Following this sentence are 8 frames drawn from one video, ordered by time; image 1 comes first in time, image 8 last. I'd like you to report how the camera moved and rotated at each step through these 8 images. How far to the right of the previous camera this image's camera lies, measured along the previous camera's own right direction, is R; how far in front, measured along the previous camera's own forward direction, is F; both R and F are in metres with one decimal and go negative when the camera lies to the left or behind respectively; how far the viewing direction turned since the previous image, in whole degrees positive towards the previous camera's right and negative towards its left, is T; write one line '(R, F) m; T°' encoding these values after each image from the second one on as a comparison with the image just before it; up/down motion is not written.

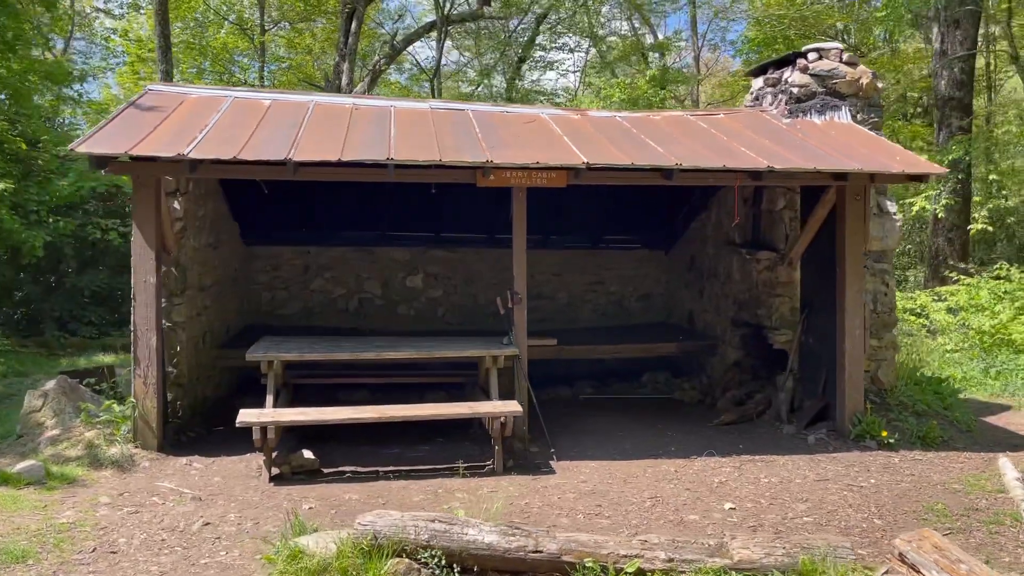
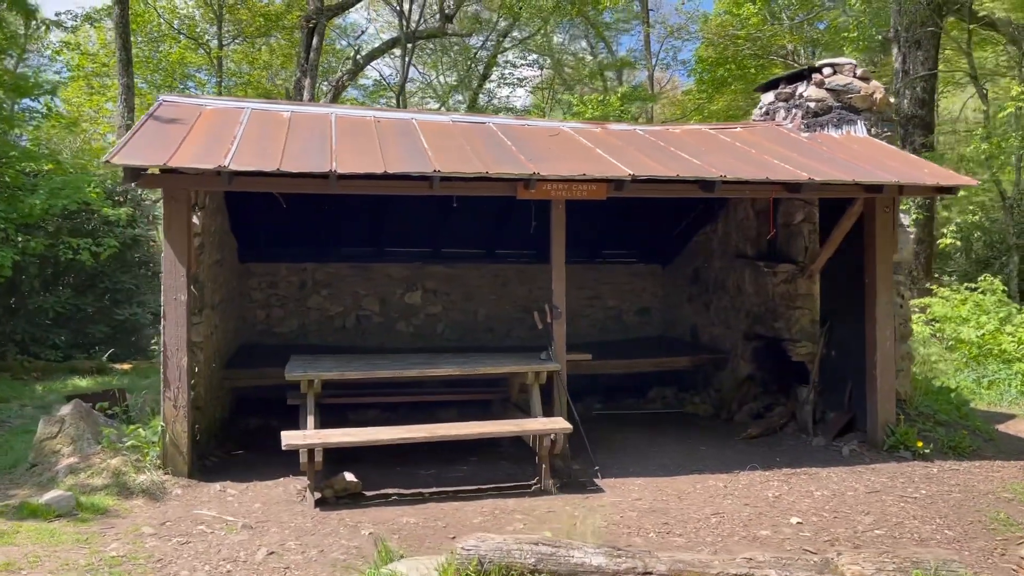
(-0.6, +0.1) m; +4°
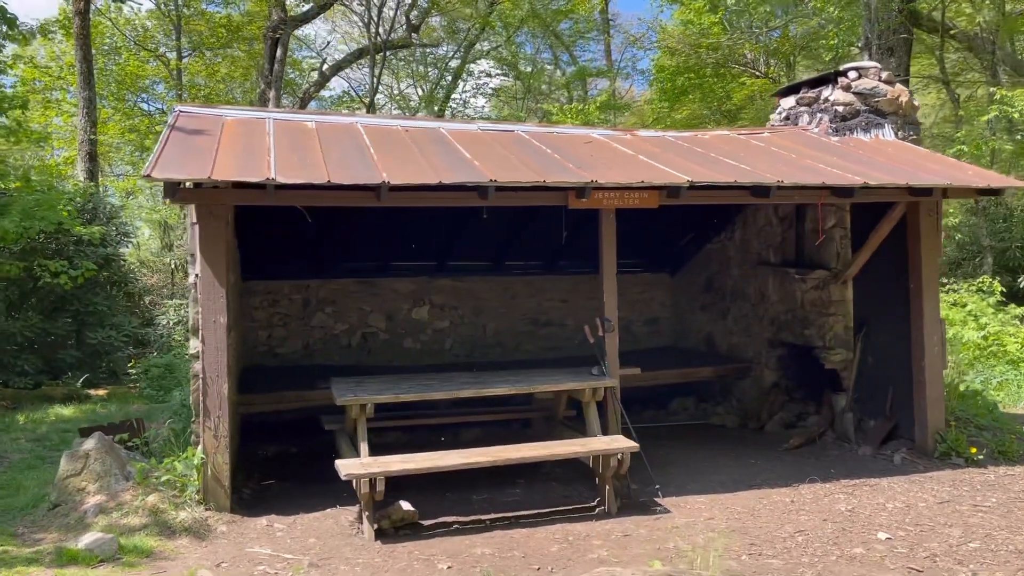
(-0.6, +0.3) m; +3°
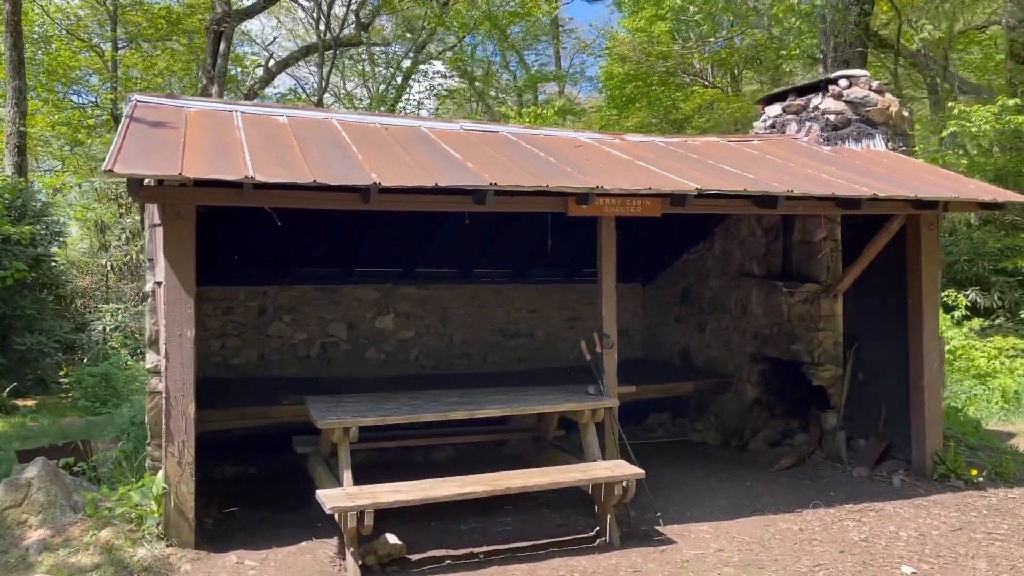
(-0.3, +0.4) m; +4°
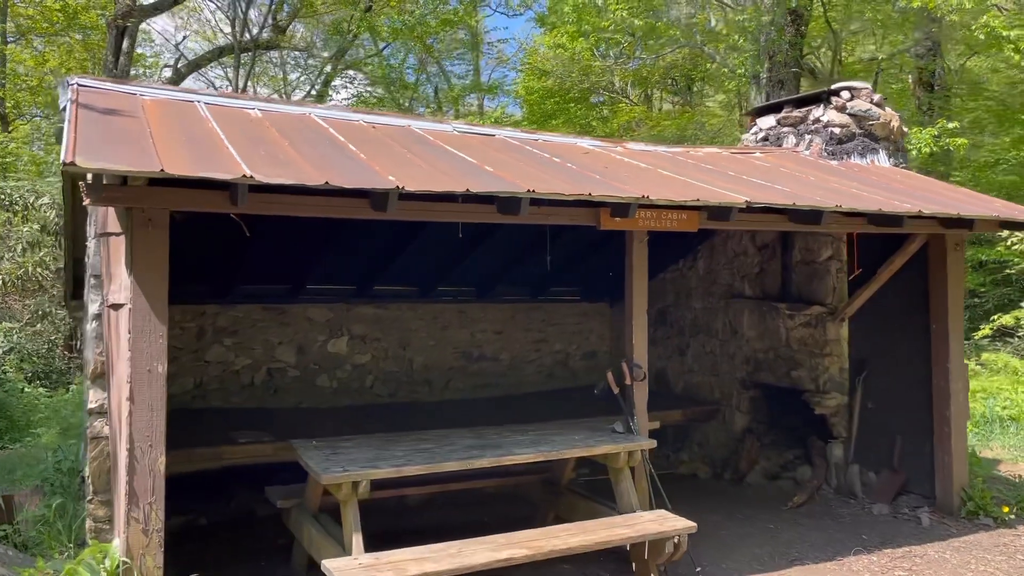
(-0.6, +0.7) m; +7°
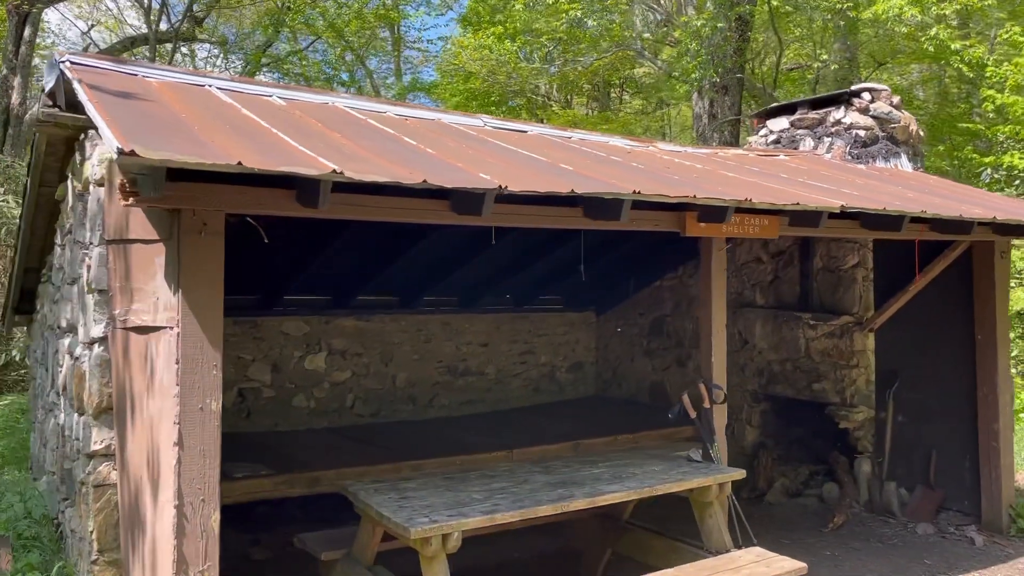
(-0.8, +0.6) m; +6°
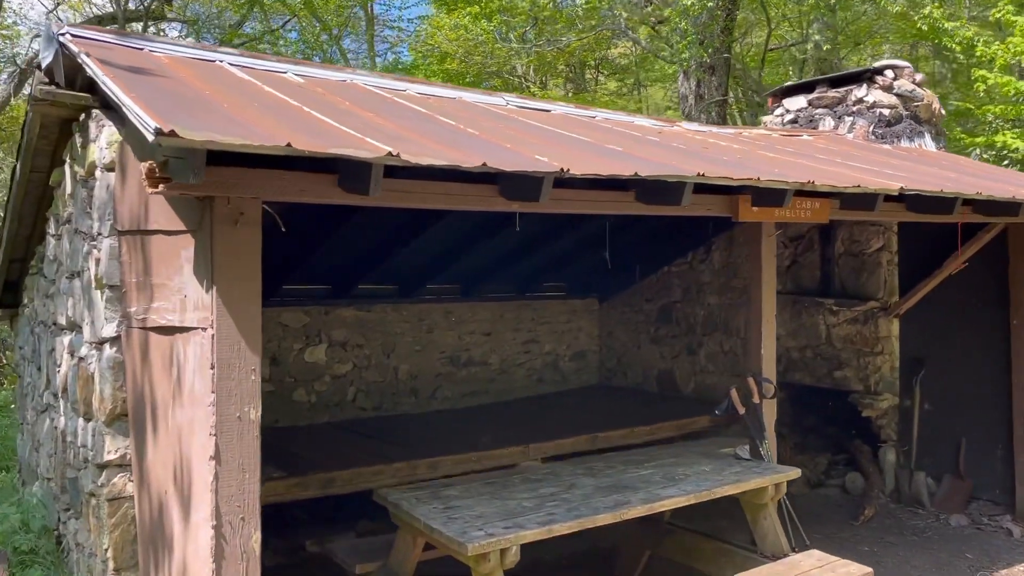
(-0.3, +0.3) m; +2°
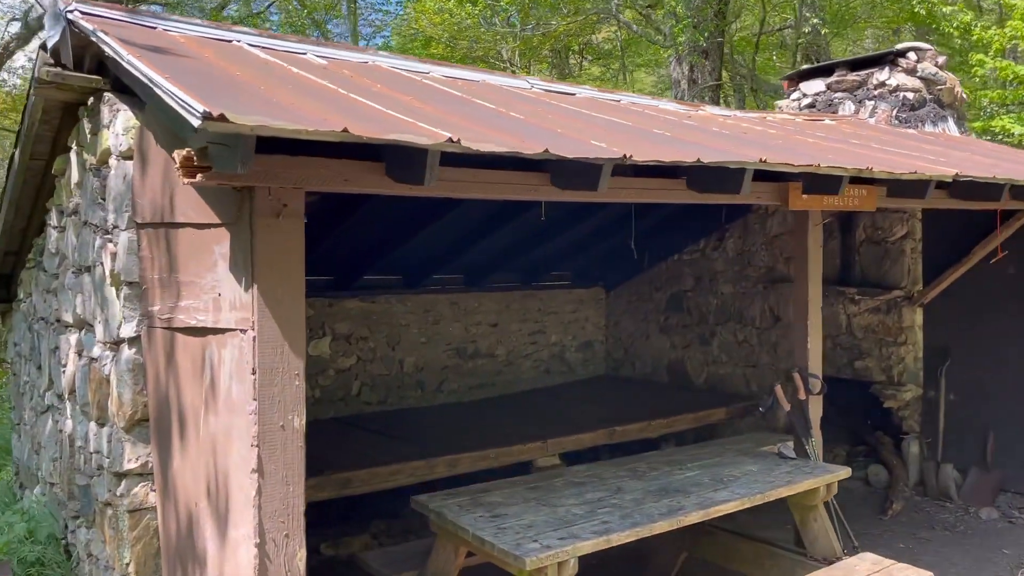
(-0.2, +0.2) m; +1°
